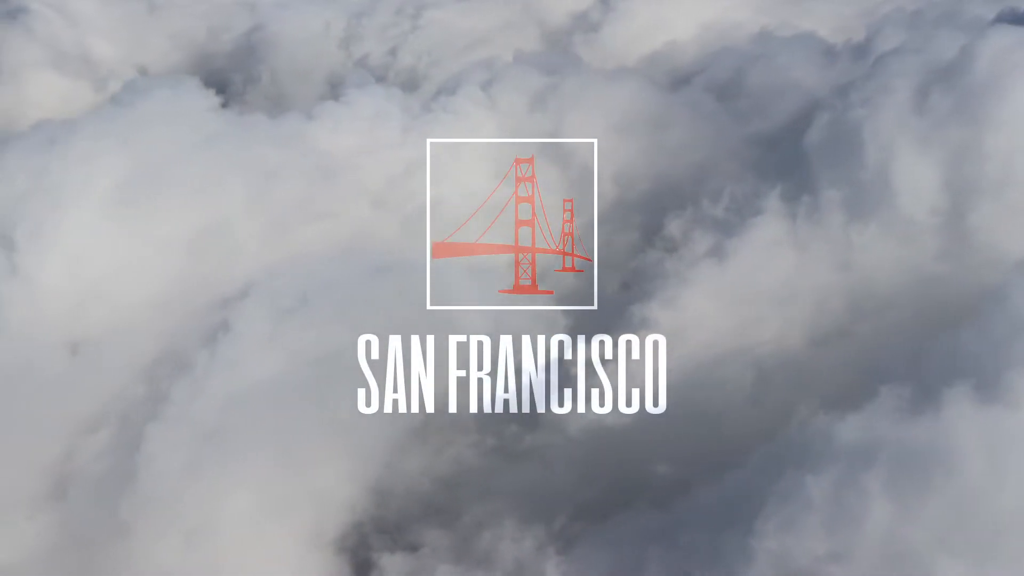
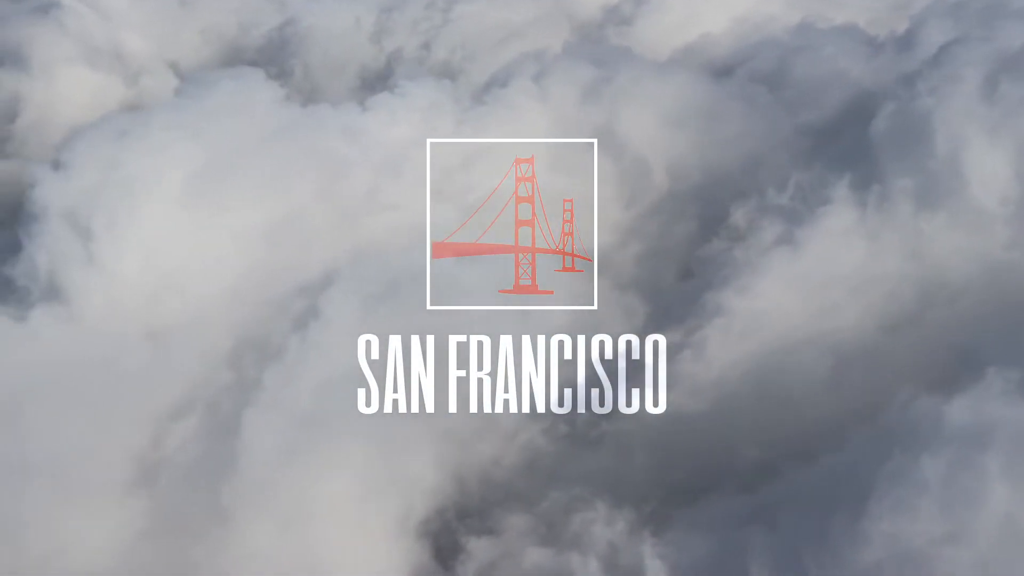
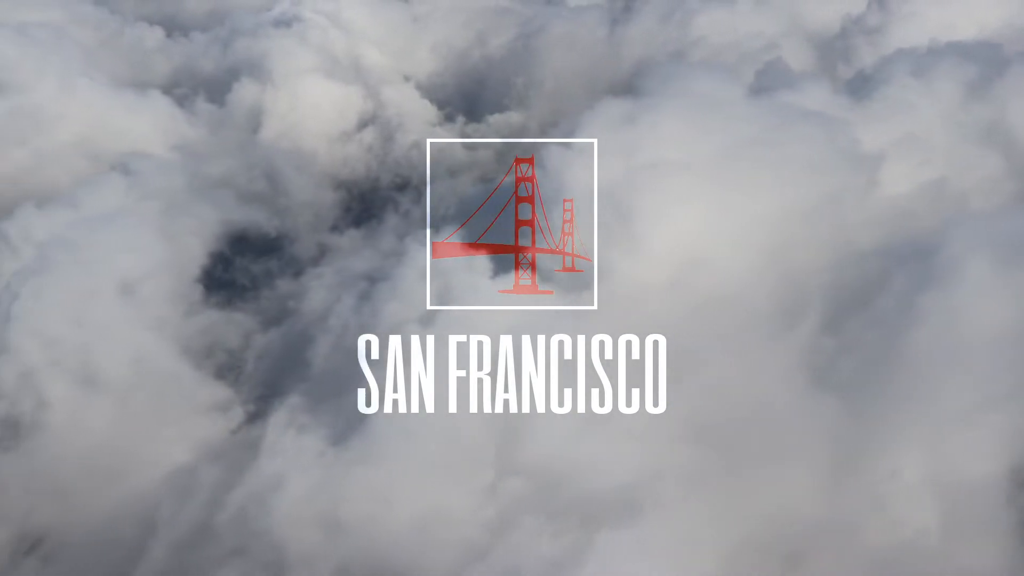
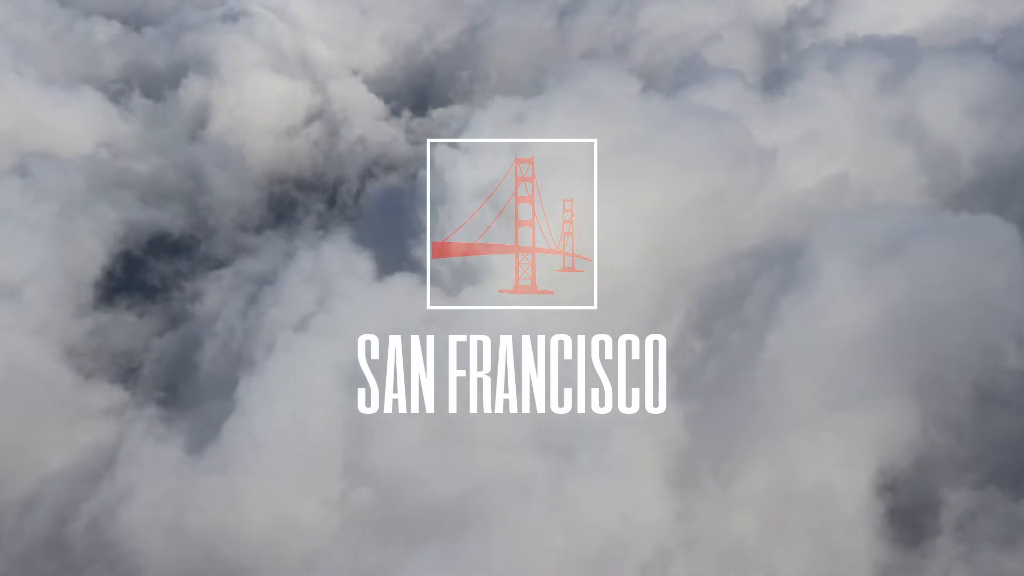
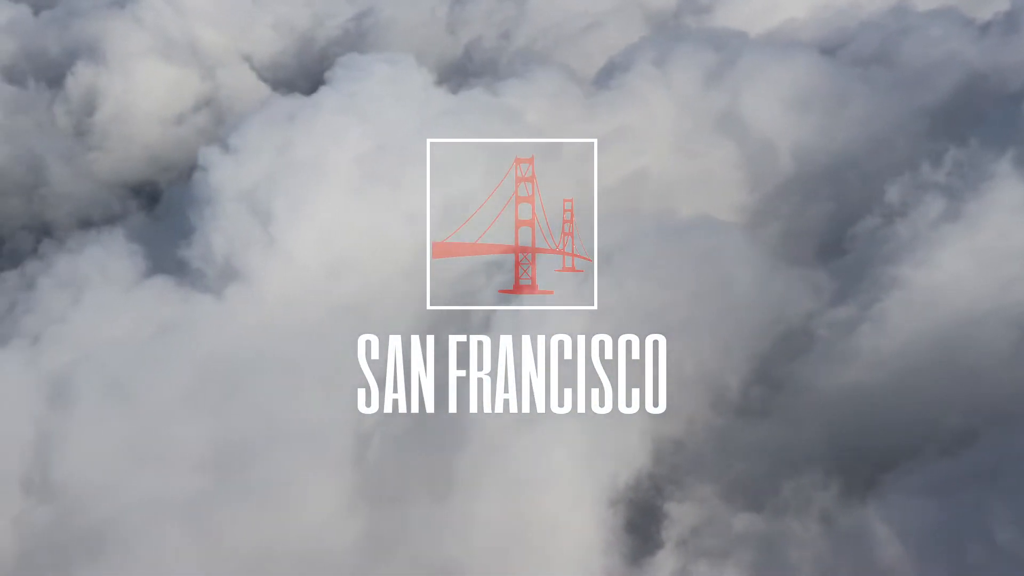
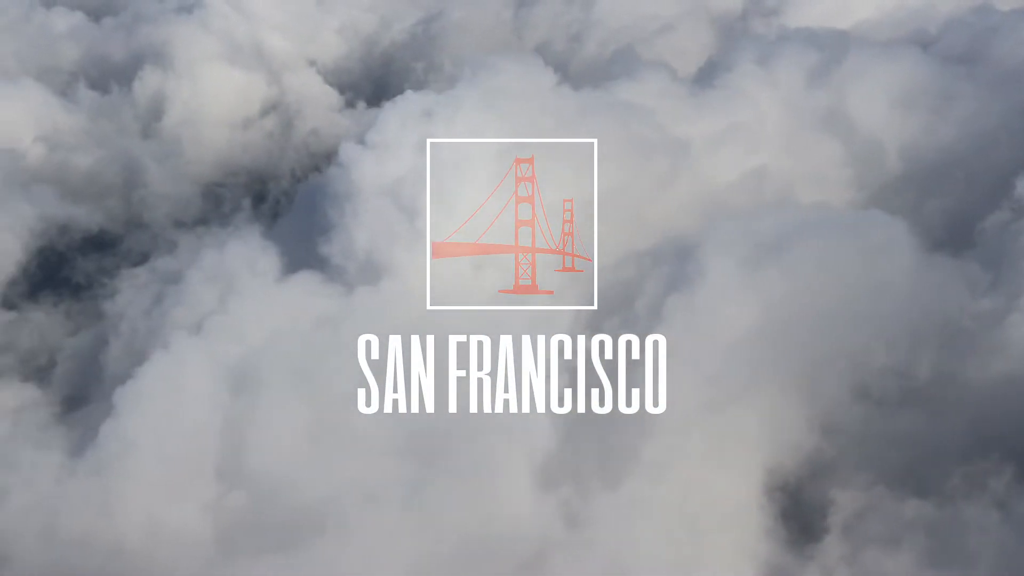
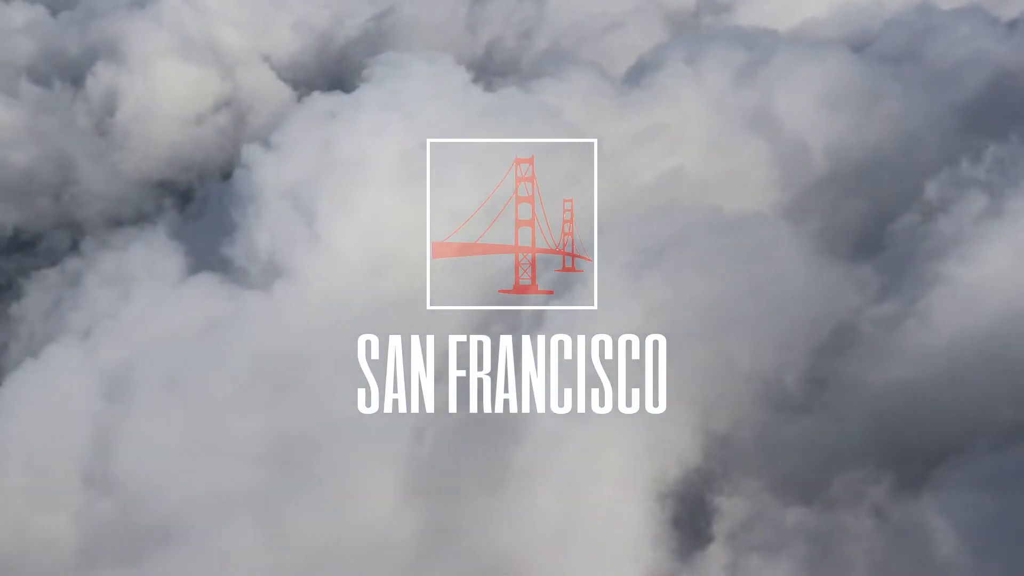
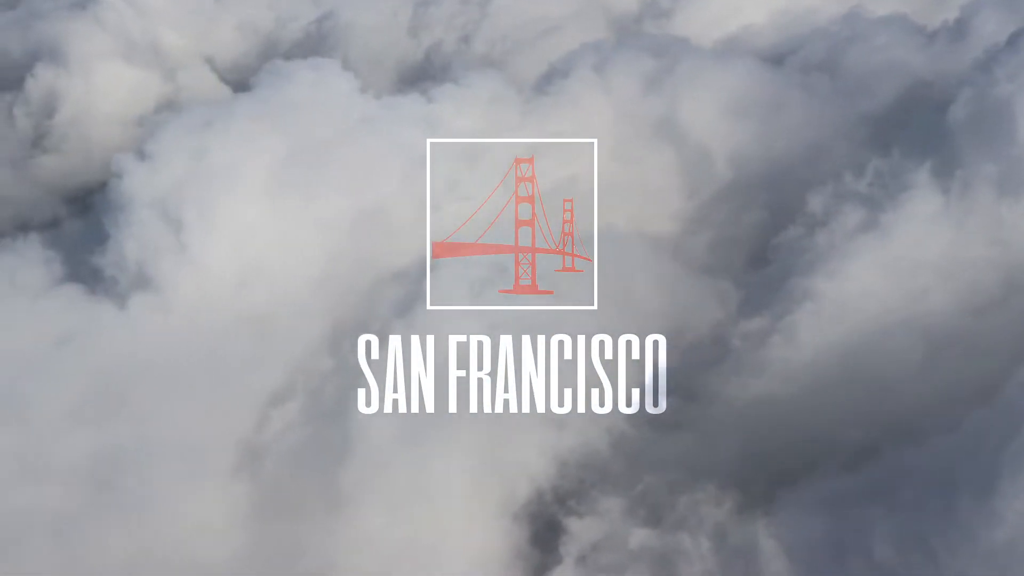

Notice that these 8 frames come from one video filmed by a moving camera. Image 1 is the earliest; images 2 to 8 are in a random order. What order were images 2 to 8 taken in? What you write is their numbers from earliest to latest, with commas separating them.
2, 8, 5, 7, 6, 4, 3
